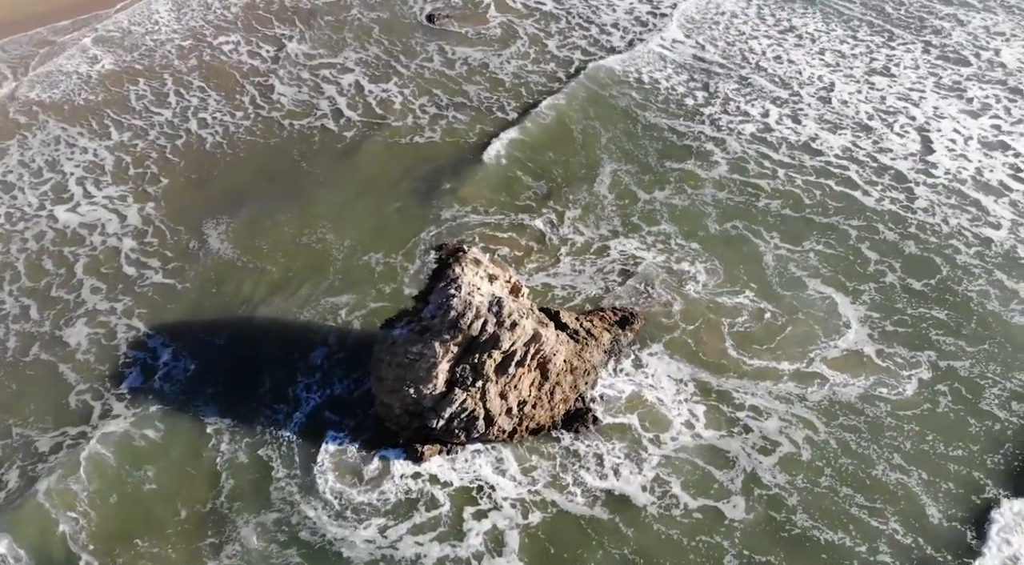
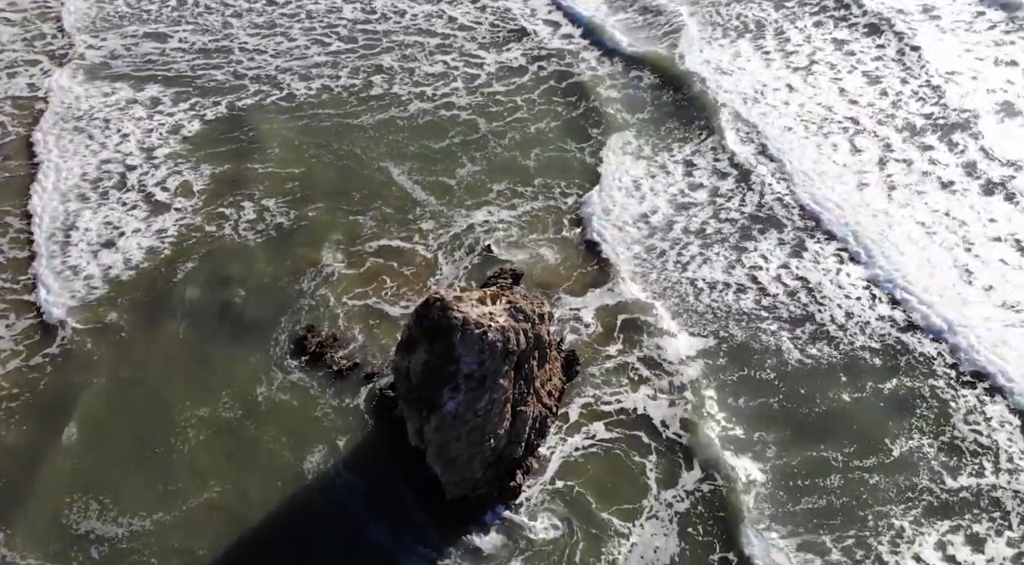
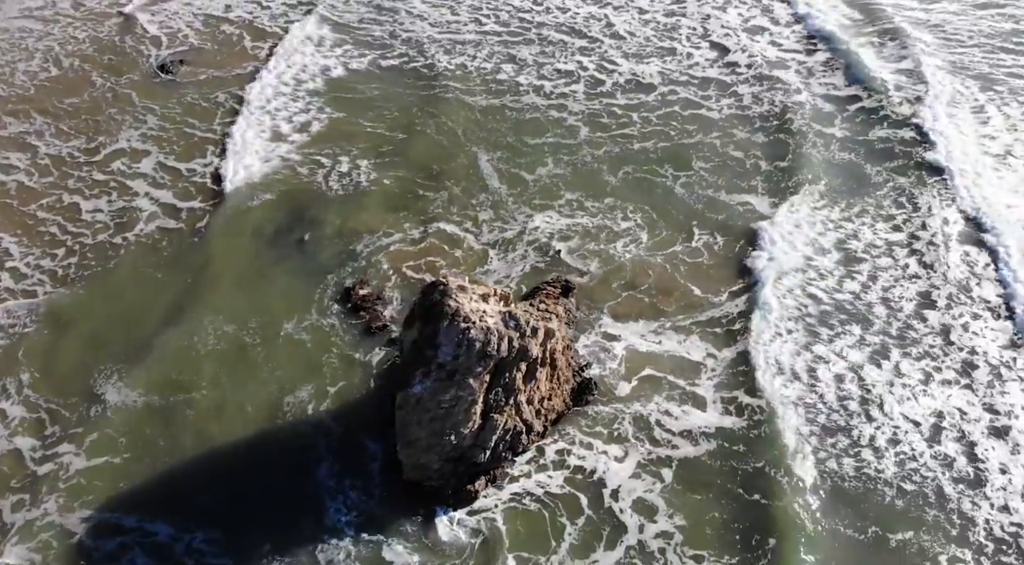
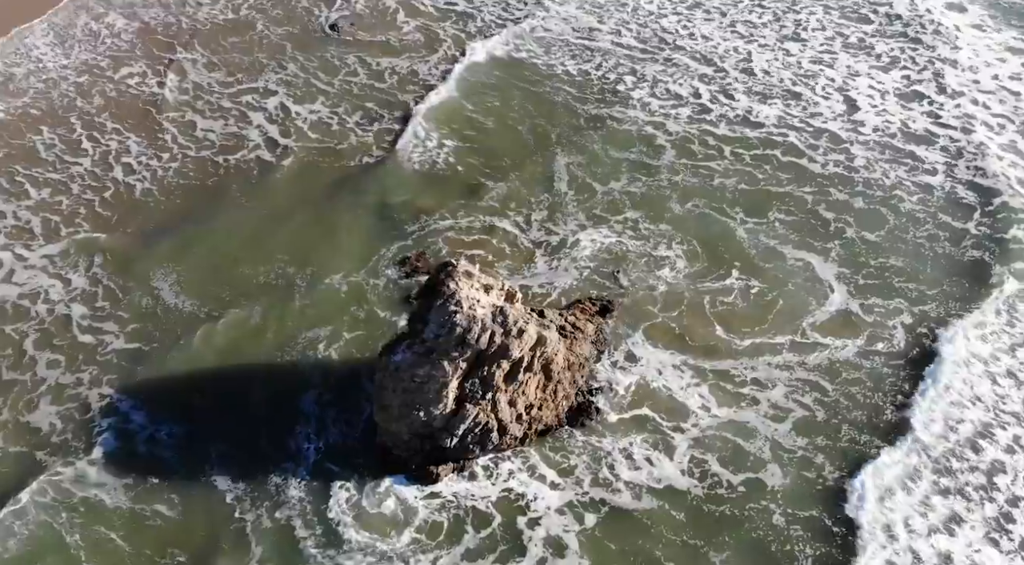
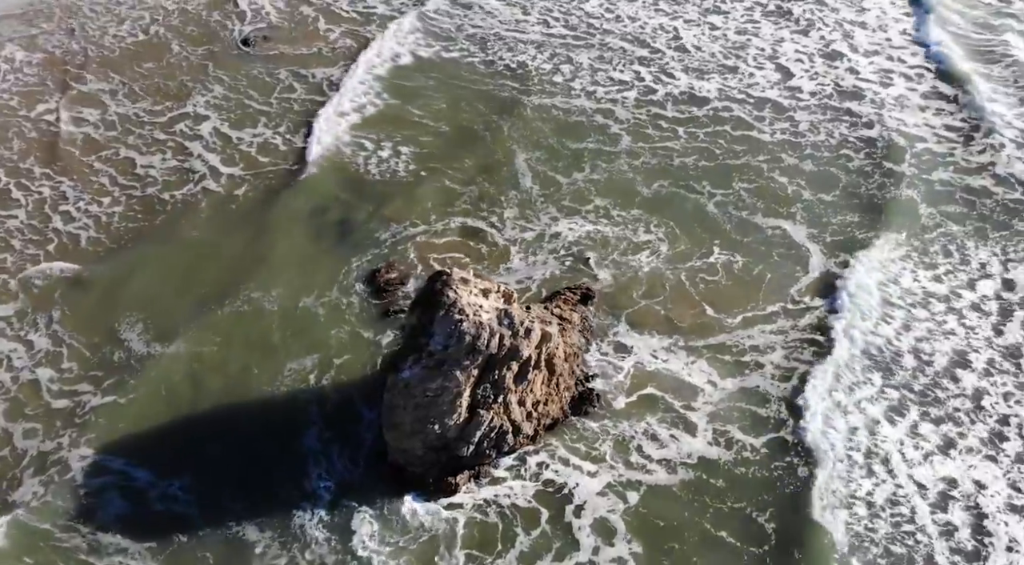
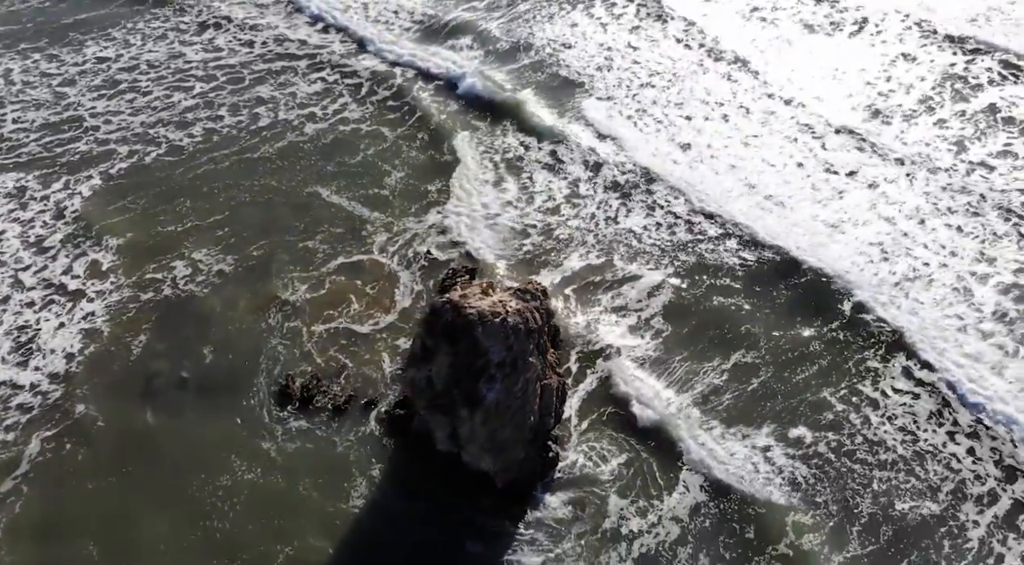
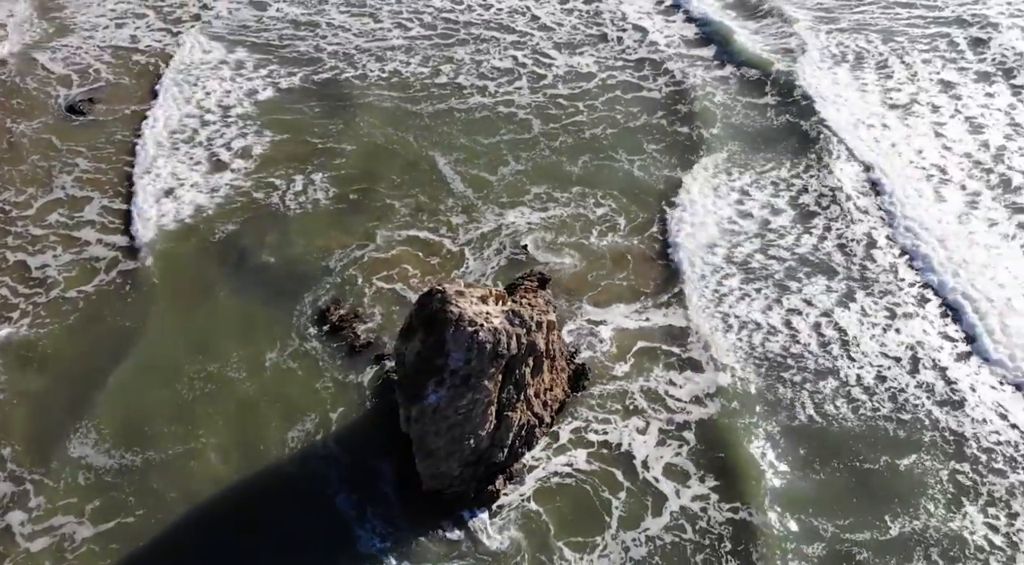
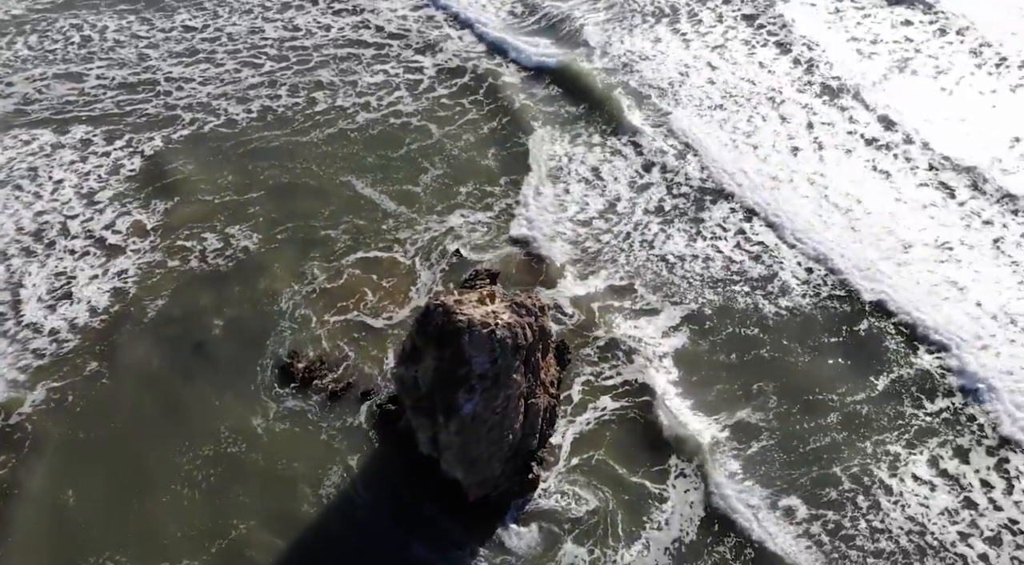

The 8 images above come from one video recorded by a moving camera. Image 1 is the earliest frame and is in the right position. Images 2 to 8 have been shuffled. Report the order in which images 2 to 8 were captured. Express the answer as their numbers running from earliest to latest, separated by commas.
4, 5, 3, 7, 2, 8, 6
